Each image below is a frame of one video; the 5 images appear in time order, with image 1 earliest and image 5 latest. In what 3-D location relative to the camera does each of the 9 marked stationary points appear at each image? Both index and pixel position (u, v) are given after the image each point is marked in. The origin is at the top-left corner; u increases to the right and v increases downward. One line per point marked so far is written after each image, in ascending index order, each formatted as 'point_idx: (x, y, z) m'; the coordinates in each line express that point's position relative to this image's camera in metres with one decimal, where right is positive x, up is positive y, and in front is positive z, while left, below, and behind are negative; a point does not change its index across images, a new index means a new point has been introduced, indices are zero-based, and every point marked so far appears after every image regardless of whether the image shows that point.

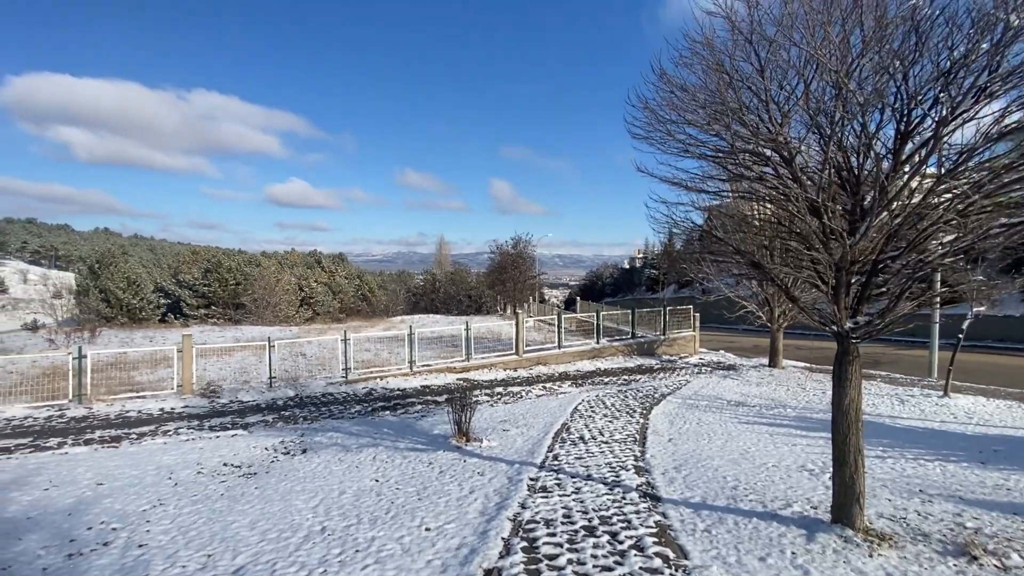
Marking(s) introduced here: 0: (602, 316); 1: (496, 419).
0: (+3.4, -1.1, +18.3) m
1: (-0.3, -2.6, +9.8) m
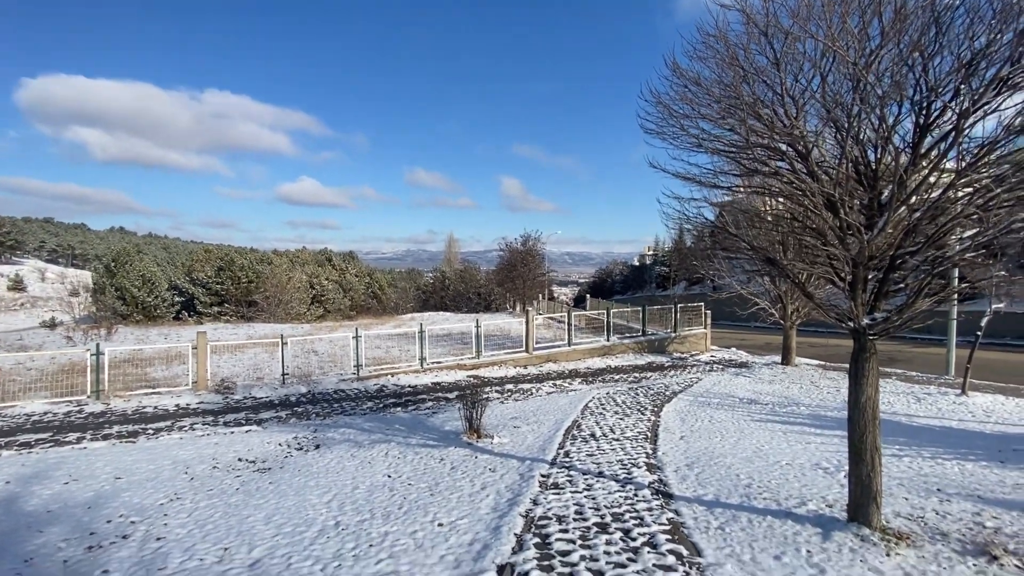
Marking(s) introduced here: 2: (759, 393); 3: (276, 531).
0: (+3.8, -1.0, +18.3) m
1: (-0.1, -2.6, +9.8) m
2: (+6.2, -2.7, +12.4) m
3: (-2.1, -2.2, +4.4) m
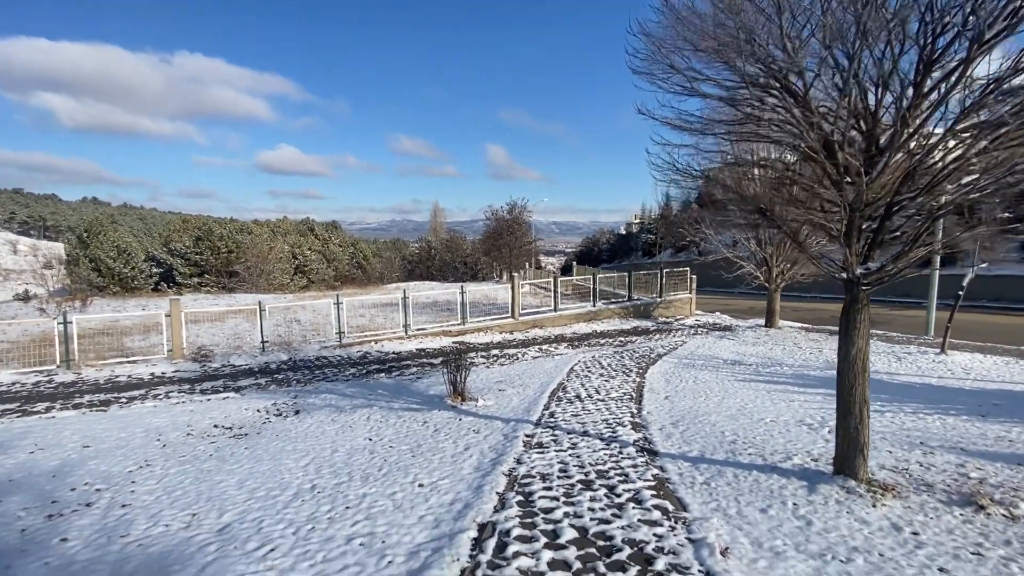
0: (+3.2, +0.3, +18.1) m
1: (-0.4, -1.8, +9.7) m
2: (+5.9, -1.7, +12.4) m
3: (-2.3, -1.8, +4.2) m
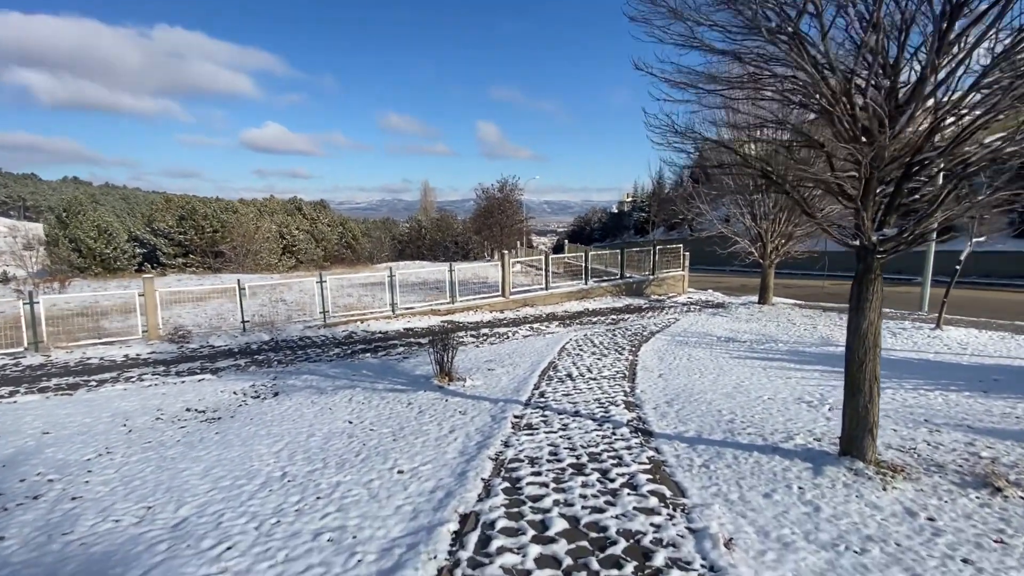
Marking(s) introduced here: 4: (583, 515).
0: (+2.9, +1.1, +17.8) m
1: (-0.6, -1.4, +9.4) m
2: (+5.6, -1.1, +12.2) m
3: (-2.4, -1.6, +3.9) m
4: (+0.5, -1.5, +3.2) m
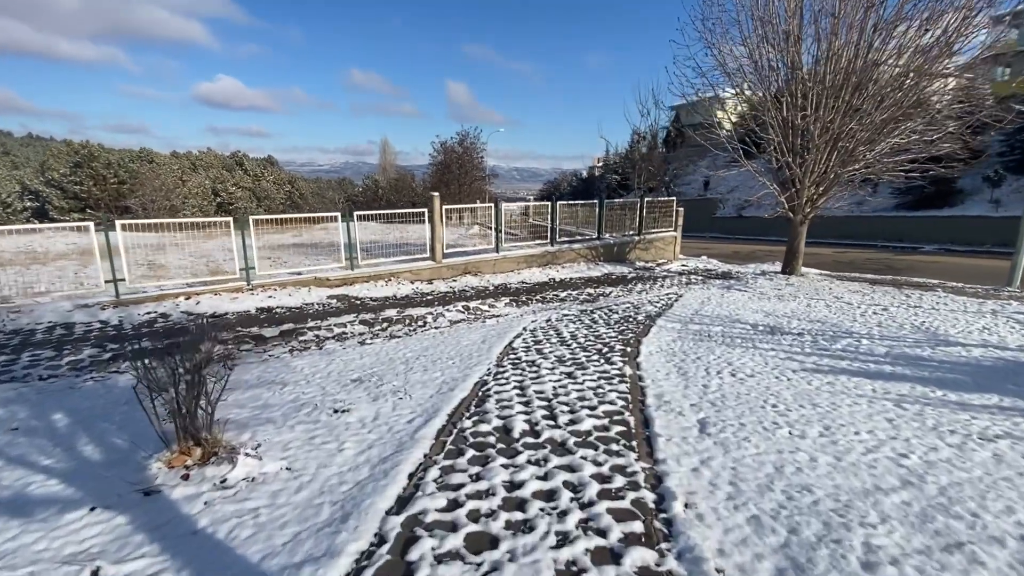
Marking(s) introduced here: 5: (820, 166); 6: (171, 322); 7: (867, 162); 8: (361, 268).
0: (+1.3, +2.2, +13.3) m
1: (-1.7, -0.9, +4.9) m
2: (+4.4, -0.4, +8.1) m
3: (-3.1, -1.4, -0.7) m
4: (-0.2, -1.4, -1.2) m
5: (+6.8, +2.7, +10.8) m
6: (-4.8, -0.5, +6.9) m
7: (+7.8, +2.7, +10.6) m
8: (-3.1, +0.4, +10.1) m
